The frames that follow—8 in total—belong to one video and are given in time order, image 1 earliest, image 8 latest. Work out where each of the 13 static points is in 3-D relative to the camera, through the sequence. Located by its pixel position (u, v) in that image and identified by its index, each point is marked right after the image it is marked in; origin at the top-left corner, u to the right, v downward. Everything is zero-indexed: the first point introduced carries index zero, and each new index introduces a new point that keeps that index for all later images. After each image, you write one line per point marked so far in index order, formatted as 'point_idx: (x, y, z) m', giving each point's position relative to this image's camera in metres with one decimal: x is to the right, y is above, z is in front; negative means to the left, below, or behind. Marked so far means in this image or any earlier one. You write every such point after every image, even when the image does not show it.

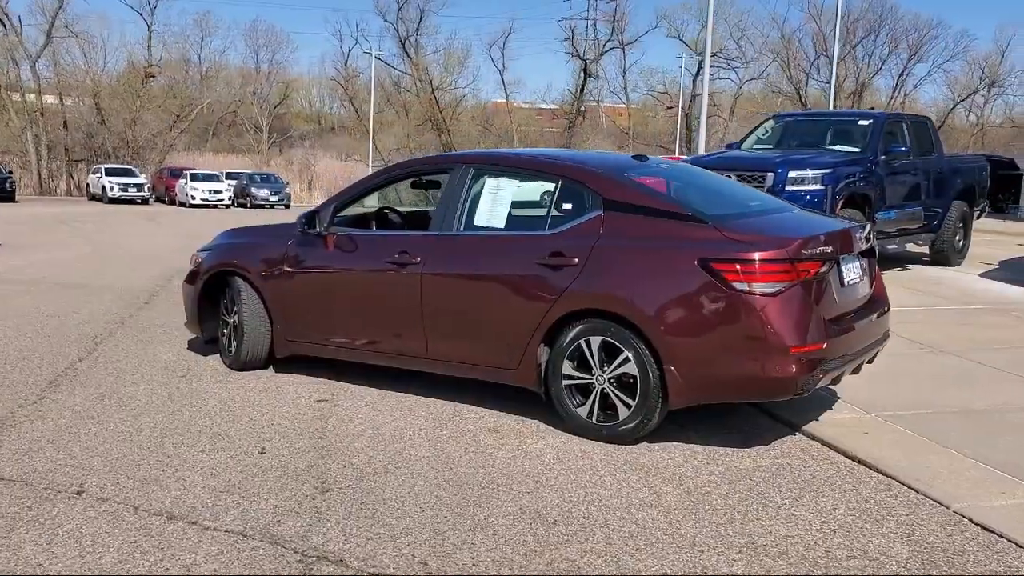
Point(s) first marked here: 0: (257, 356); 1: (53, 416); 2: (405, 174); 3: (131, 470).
0: (-1.6, -0.4, +6.4) m
1: (-2.5, -0.7, +5.4) m
2: (-0.6, +0.7, +5.9) m
3: (-1.7, -0.8, +4.6) m
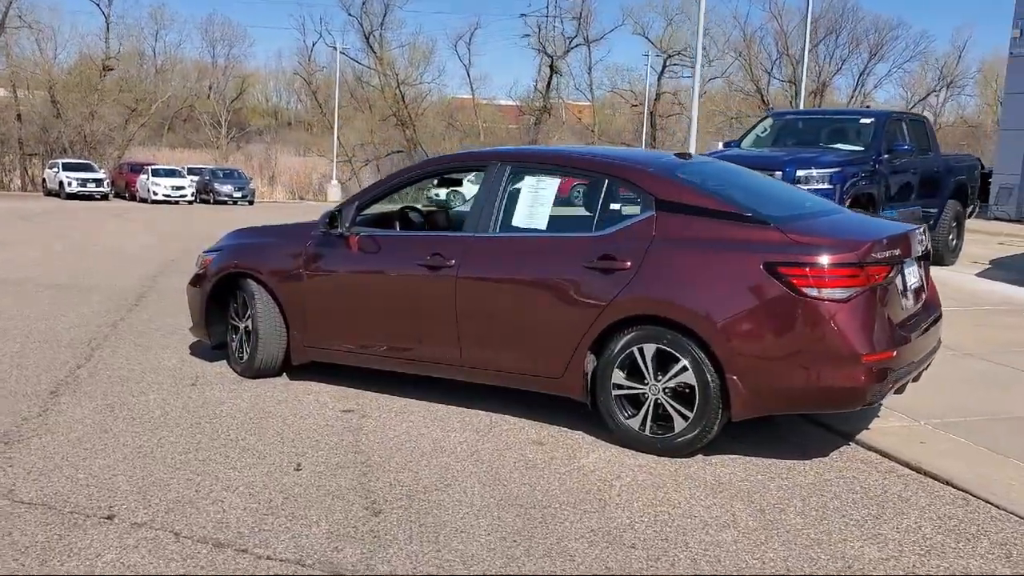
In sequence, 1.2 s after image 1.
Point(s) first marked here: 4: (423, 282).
0: (-1.4, -0.5, +6.1) m
1: (-2.2, -0.7, +5.1) m
2: (-0.4, +0.6, +5.6) m
3: (-1.5, -0.8, +4.2) m
4: (-0.5, 0.0, +5.4) m
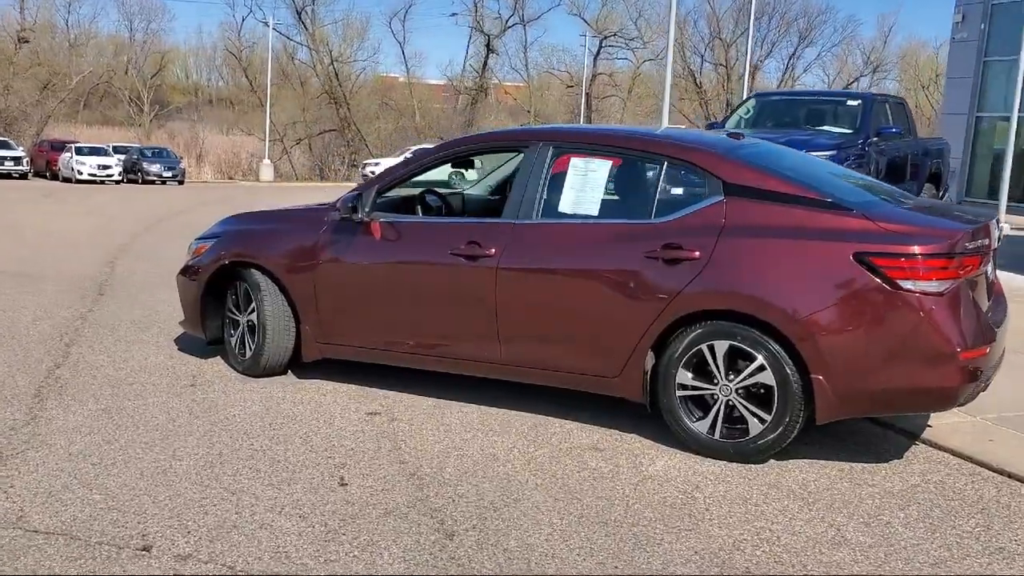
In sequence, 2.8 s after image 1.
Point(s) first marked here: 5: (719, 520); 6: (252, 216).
0: (-1.3, -0.4, +5.6) m
1: (-2.0, -0.7, +4.5) m
2: (-0.2, +0.7, +5.1) m
3: (-1.2, -0.8, +3.7) m
4: (-0.3, +0.1, +4.9) m
5: (+0.8, -0.9, +3.7) m
6: (-1.5, +0.4, +5.9) m
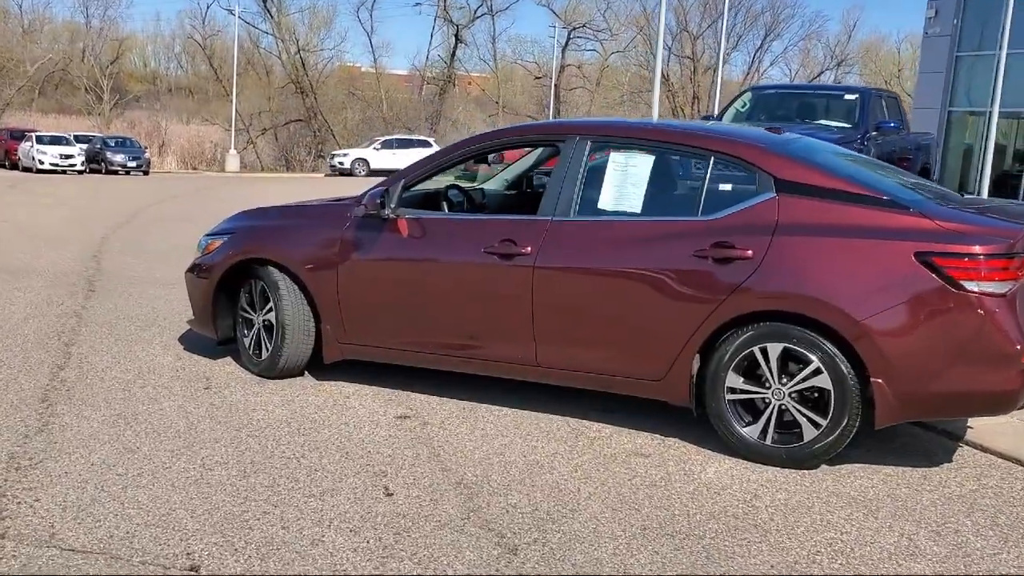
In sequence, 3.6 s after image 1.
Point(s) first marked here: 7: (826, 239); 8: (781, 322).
0: (-1.1, -0.4, +5.4) m
1: (-1.8, -0.7, +4.3) m
2: (-0.1, +0.7, +4.9) m
3: (-0.9, -0.8, +3.5) m
4: (-0.1, +0.1, +4.8) m
5: (+1.0, -0.9, +3.6) m
6: (-1.4, +0.4, +5.6) m
7: (+1.3, +0.2, +4.1) m
8: (+1.1, -0.1, +4.2) m
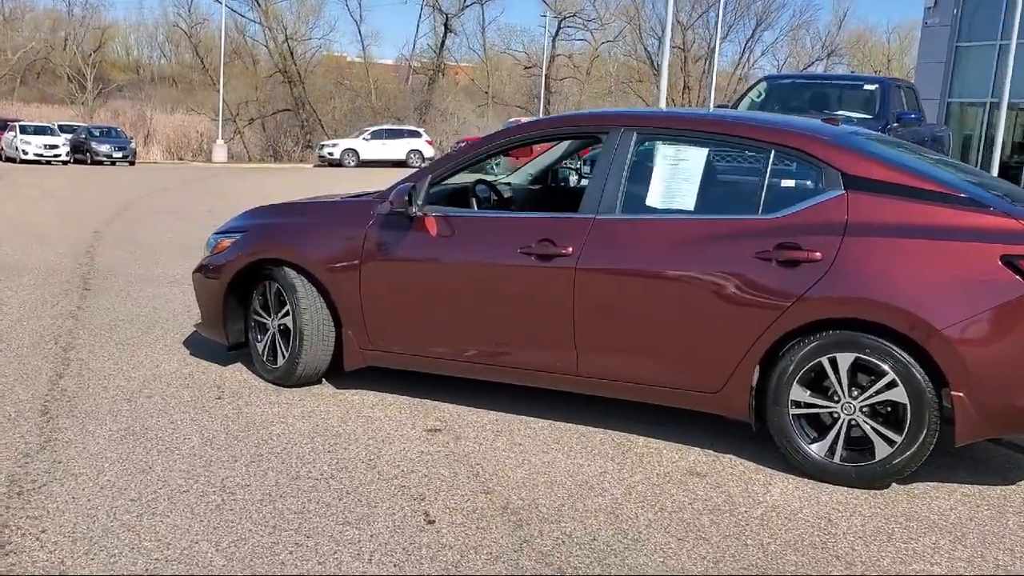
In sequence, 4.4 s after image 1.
0: (-1.0, -0.4, +5.0) m
1: (-1.6, -0.7, +3.9) m
2: (+0.1, +0.7, +4.6) m
3: (-0.7, -0.9, +3.2) m
4: (+0.1, +0.1, +4.4) m
5: (+1.2, -0.9, +3.3) m
6: (-1.2, +0.4, +5.3) m
7: (+1.5, +0.2, +3.8) m
8: (+1.3, -0.2, +3.9) m
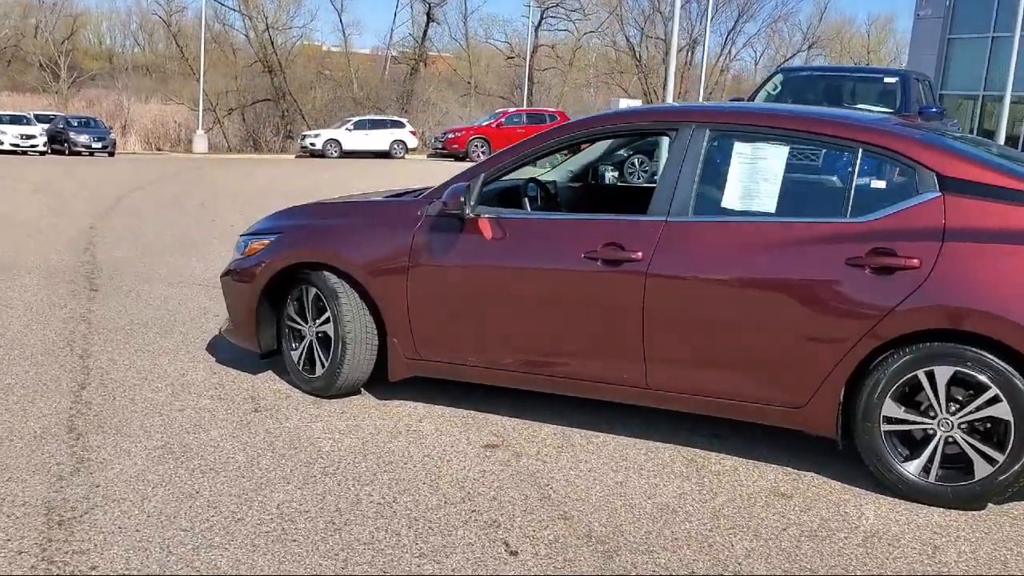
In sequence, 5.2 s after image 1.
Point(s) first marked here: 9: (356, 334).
0: (-0.7, -0.4, +4.7) m
1: (-1.4, -0.7, +3.6) m
2: (+0.4, +0.6, +4.3) m
3: (-0.5, -0.9, +2.9) m
4: (+0.3, 0.0, +4.1) m
5: (+1.5, -0.9, +3.1) m
6: (-1.0, +0.4, +5.0) m
7: (+1.7, +0.1, +3.6) m
8: (+1.6, -0.2, +3.6) m
9: (-0.7, -0.2, +4.6) m
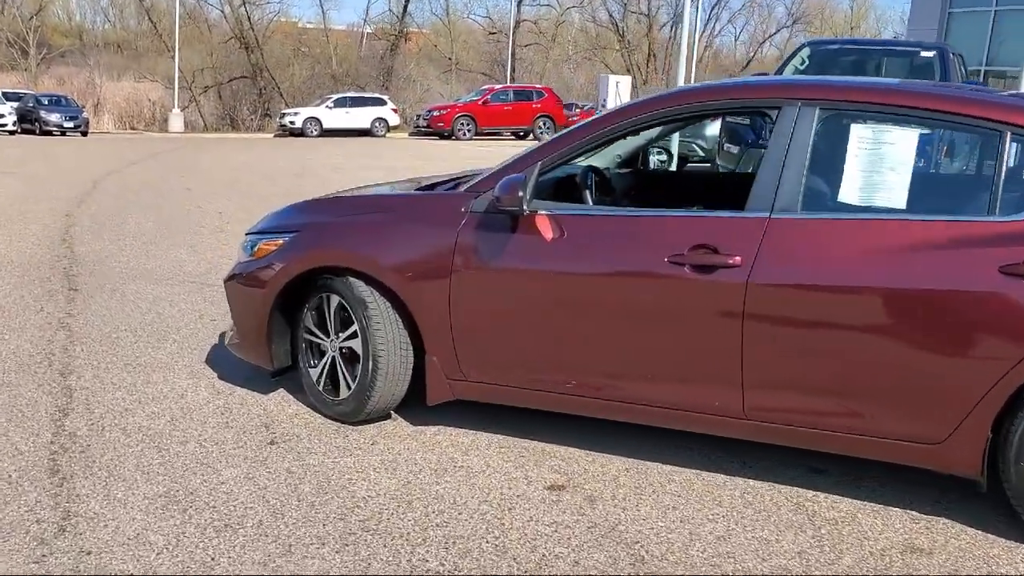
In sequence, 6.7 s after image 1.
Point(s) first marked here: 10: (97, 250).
0: (-0.5, -0.5, +4.0) m
1: (-1.1, -0.8, +2.9) m
2: (+0.6, +0.6, +3.6) m
3: (-0.2, -1.0, +2.2) m
4: (+0.6, 0.0, +3.5) m
5: (+1.7, -1.0, +2.4) m
6: (-0.7, +0.4, +4.3) m
7: (+2.0, +0.1, +2.9) m
8: (+1.8, -0.2, +3.0) m
9: (-0.5, -0.2, +4.0) m
10: (-3.2, +0.3, +7.8) m
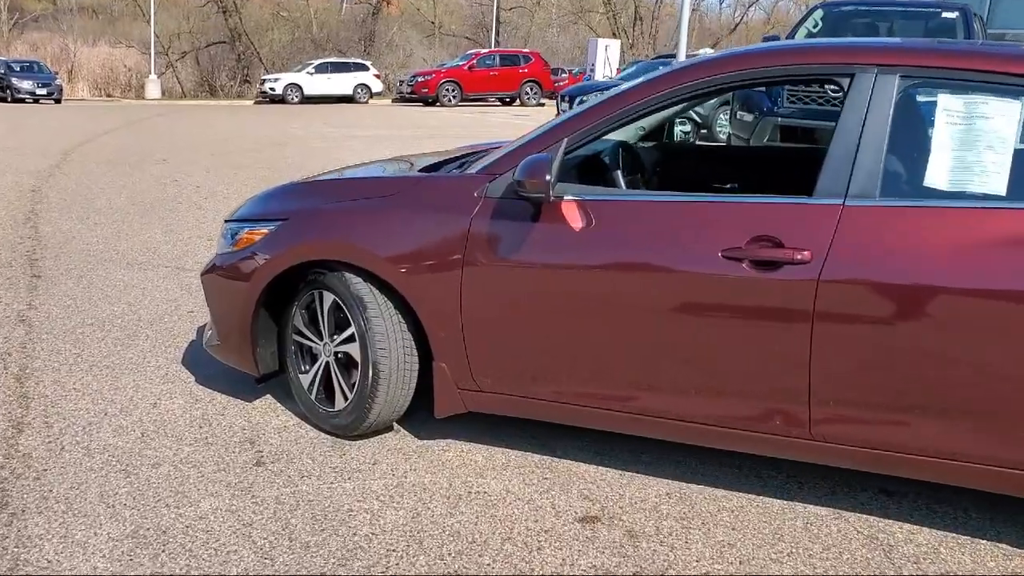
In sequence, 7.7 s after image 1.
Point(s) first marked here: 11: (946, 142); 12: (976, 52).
0: (-0.4, -0.5, +3.5) m
1: (-1.0, -0.8, +2.4) m
2: (+0.7, +0.6, +3.1) m
3: (-0.1, -1.0, +1.7) m
4: (+0.7, 0.0, +3.0) m
5: (+1.8, -1.0, +2.0) m
6: (-0.7, +0.4, +3.7) m
7: (+2.1, +0.1, +2.5) m
8: (+1.9, -0.2, +2.5) m
9: (-0.4, -0.2, +3.4) m
10: (-3.2, +0.4, +7.2) m
11: (+1.2, +0.4, +2.9) m
12: (+1.3, +0.7, +2.9) m
